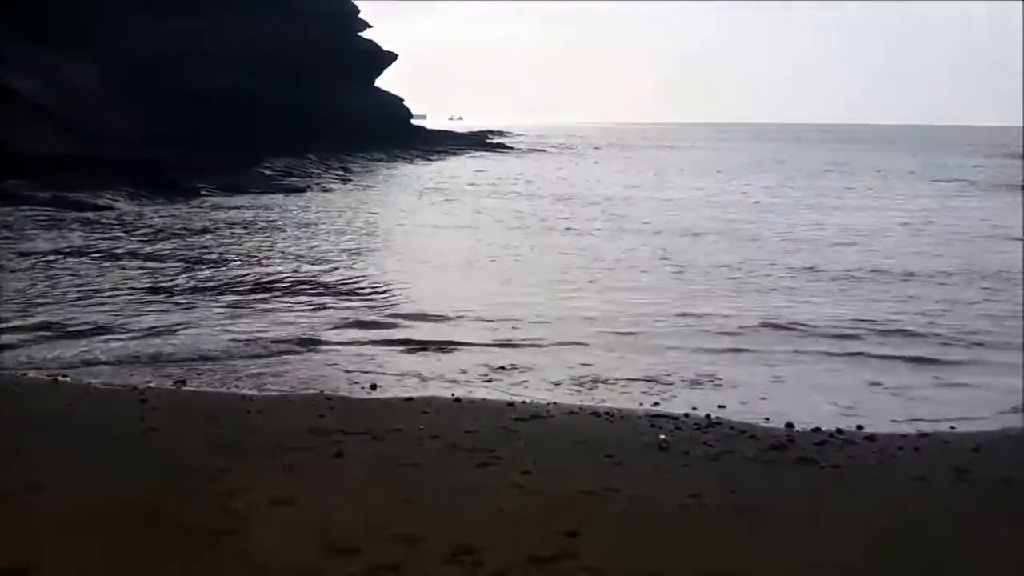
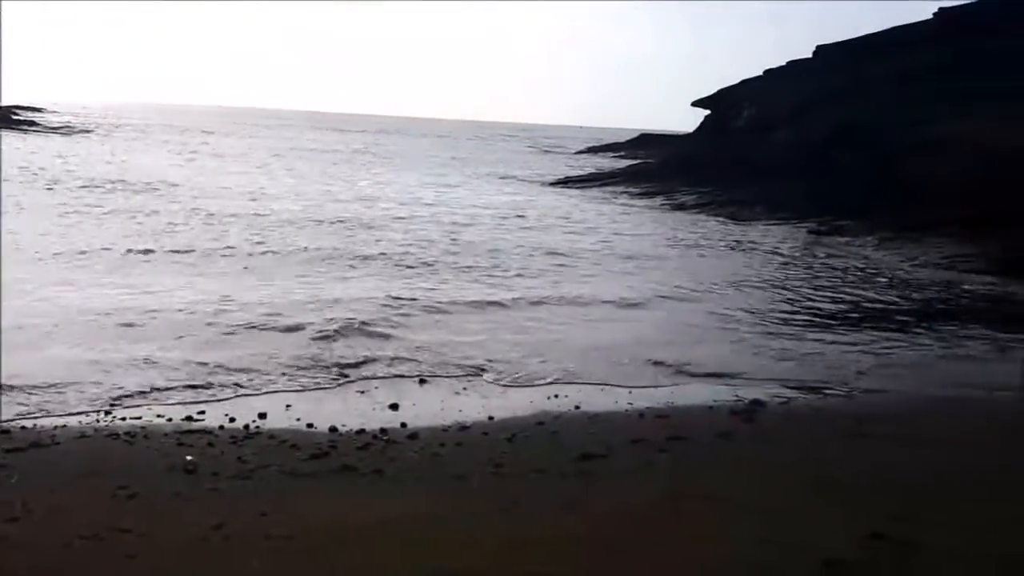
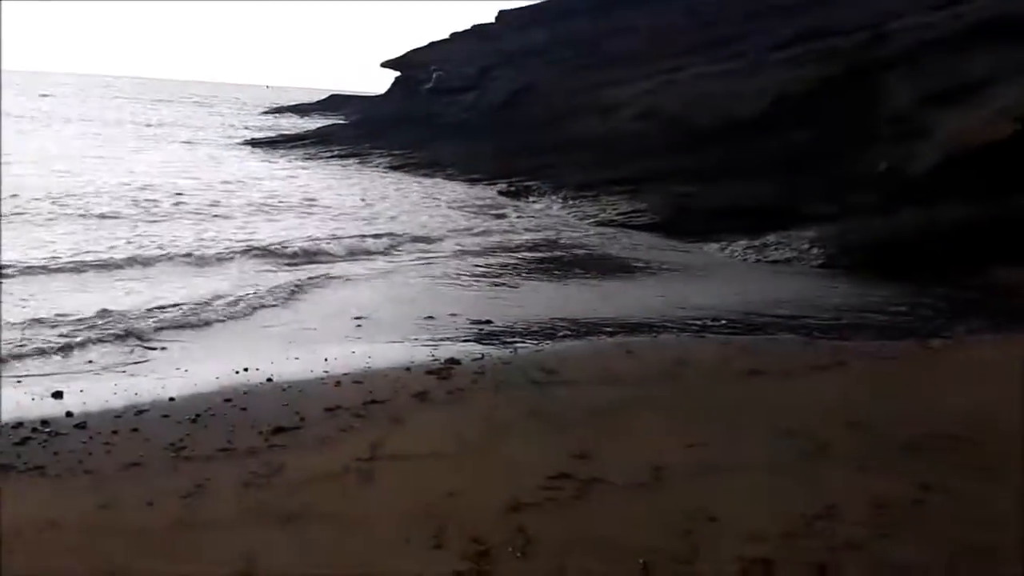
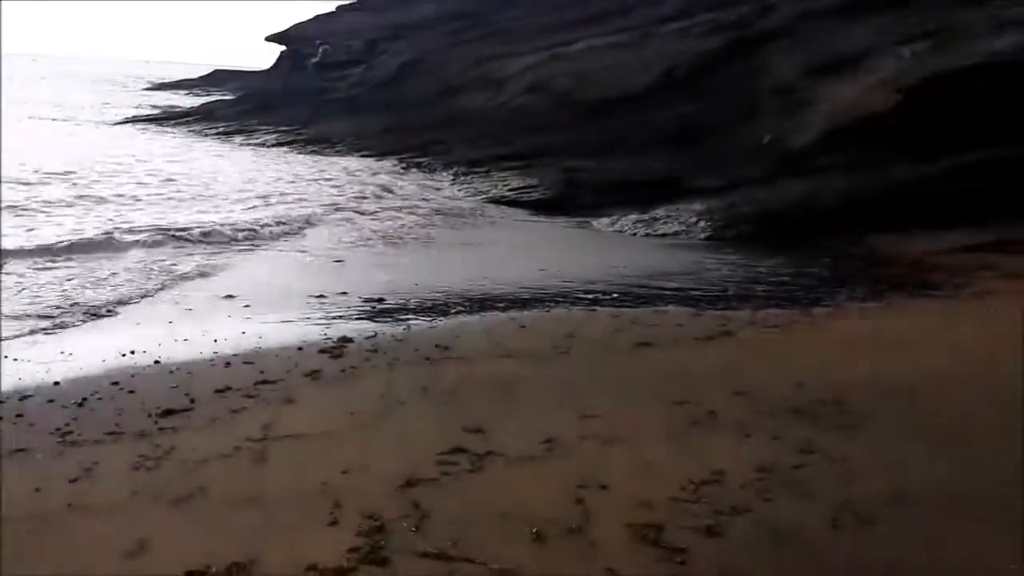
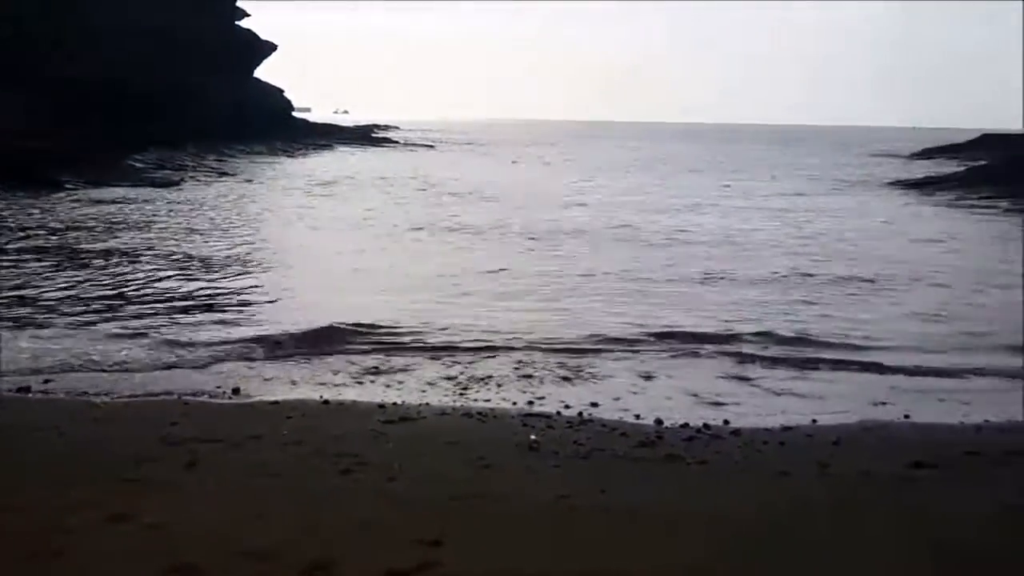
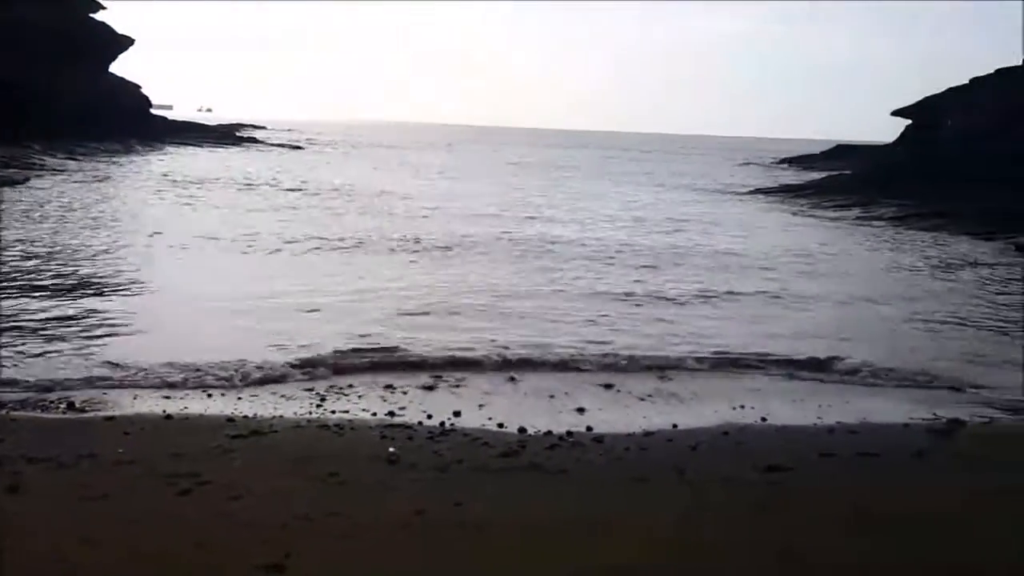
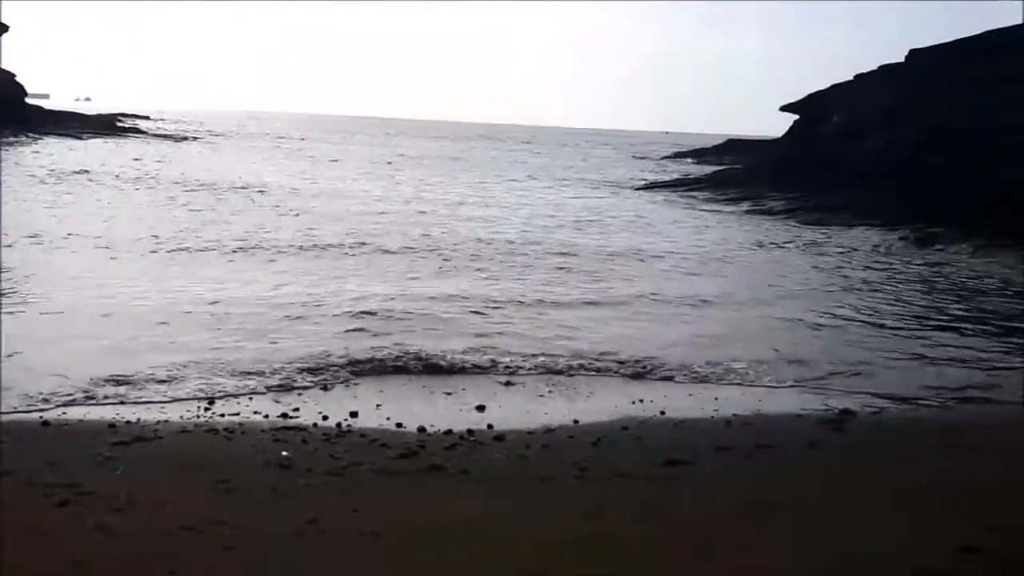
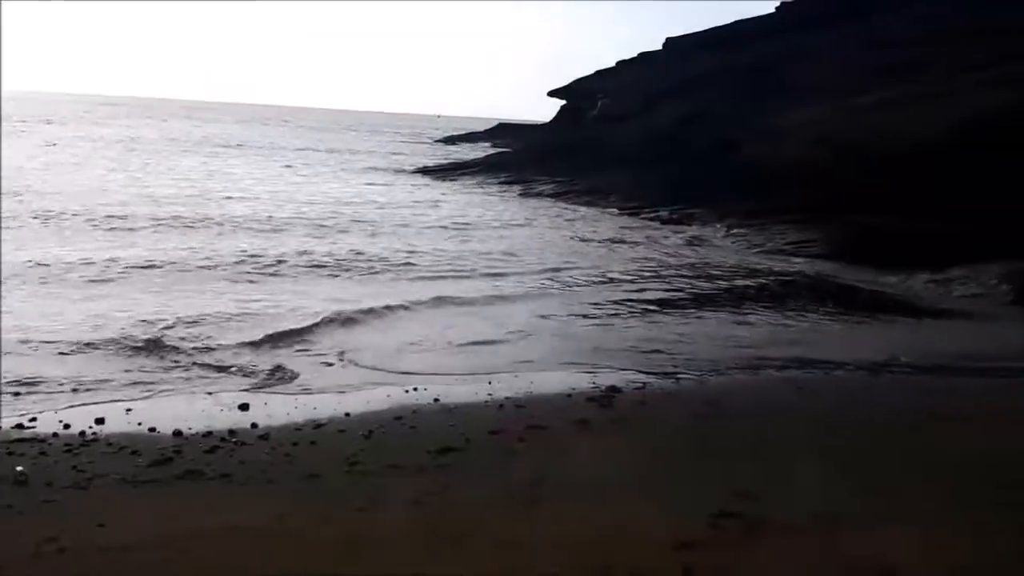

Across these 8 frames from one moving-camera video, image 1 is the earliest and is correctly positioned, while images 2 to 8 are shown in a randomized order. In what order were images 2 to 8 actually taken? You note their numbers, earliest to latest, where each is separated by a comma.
5, 6, 7, 2, 8, 3, 4
